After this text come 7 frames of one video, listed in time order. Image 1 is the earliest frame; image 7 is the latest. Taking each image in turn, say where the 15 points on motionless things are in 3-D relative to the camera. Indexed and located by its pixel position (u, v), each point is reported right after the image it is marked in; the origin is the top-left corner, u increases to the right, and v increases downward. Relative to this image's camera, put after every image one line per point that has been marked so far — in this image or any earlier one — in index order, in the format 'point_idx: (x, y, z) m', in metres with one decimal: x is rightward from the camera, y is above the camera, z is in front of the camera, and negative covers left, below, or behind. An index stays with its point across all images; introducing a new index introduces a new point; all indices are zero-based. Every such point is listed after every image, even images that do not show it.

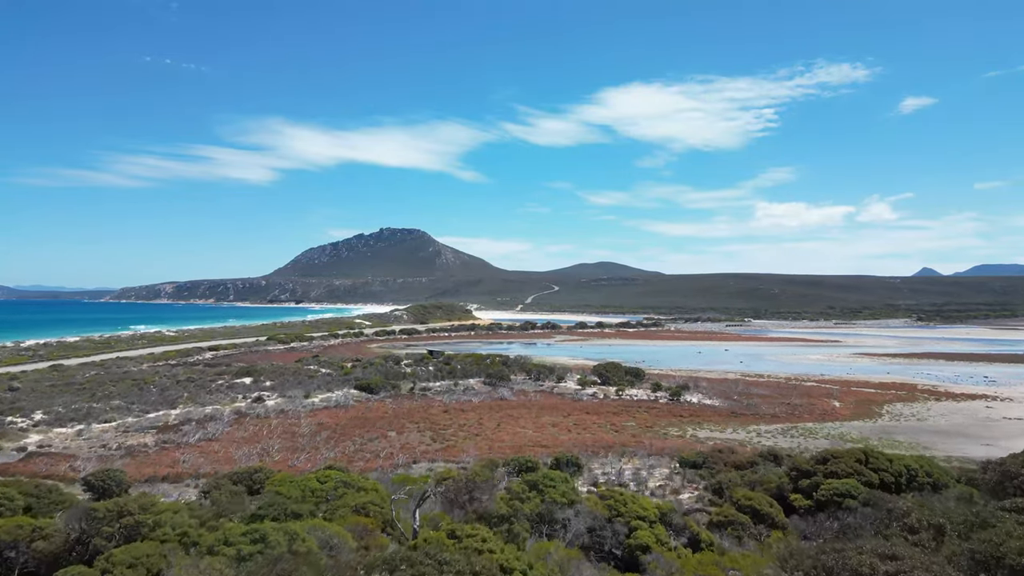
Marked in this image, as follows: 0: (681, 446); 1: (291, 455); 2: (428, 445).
0: (+6.1, -5.7, +19.9) m
1: (-7.2, -5.5, +17.9) m
2: (-3.0, -5.6, +19.7) m
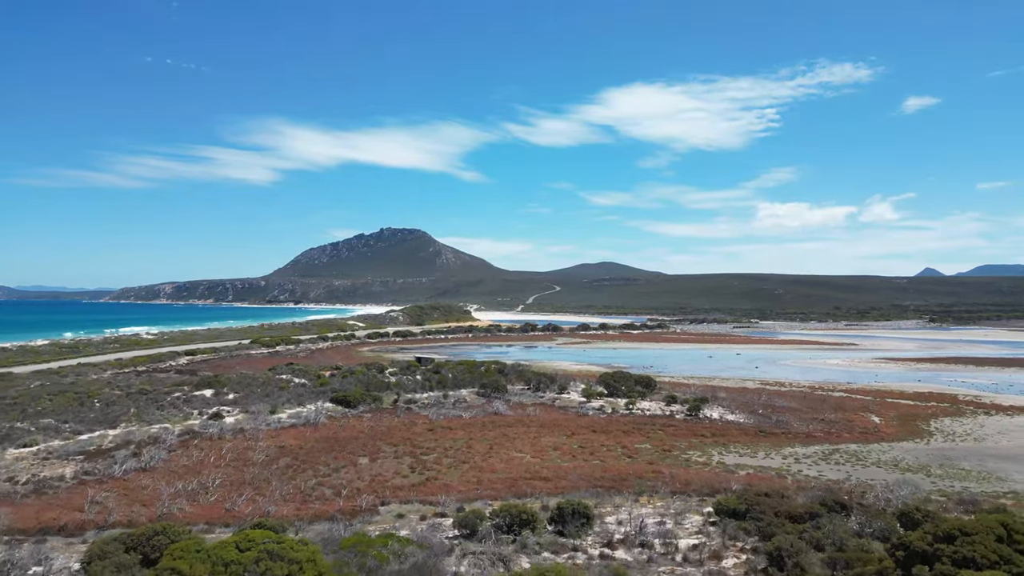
0: (+5.8, -5.6, +16.5) m
1: (-7.4, -5.4, +14.6) m
2: (-3.2, -5.6, +16.4) m
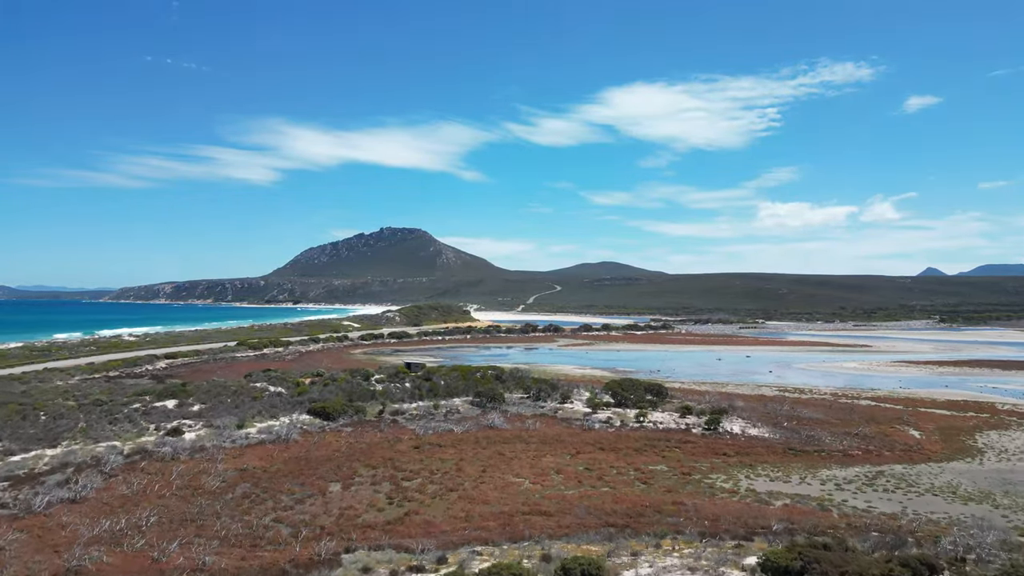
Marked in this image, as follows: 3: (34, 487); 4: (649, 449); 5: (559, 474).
0: (+5.7, -5.6, +13.9) m
1: (-7.5, -5.4, +12.0) m
2: (-3.3, -5.6, +13.8) m
3: (-12.9, -5.4, +15.0) m
4: (+4.8, -5.7, +19.6) m
5: (+1.4, -5.7, +17.0) m
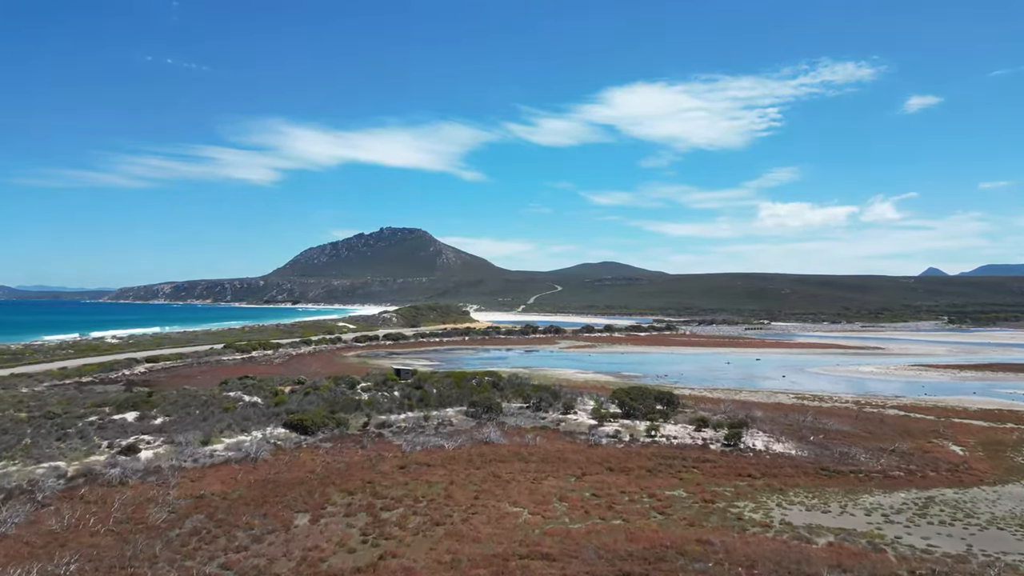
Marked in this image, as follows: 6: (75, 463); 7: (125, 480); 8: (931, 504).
0: (+5.6, -5.6, +11.7) m
1: (-7.6, -5.4, +9.8) m
2: (-3.4, -5.6, +11.6) m
3: (-13.0, -5.4, +12.8) m
4: (+4.8, -5.7, +17.4) m
5: (+1.3, -5.7, +14.8) m
6: (-13.0, -5.2, +16.6) m
7: (-10.9, -5.4, +15.7) m
8: (+11.5, -5.9, +15.3) m
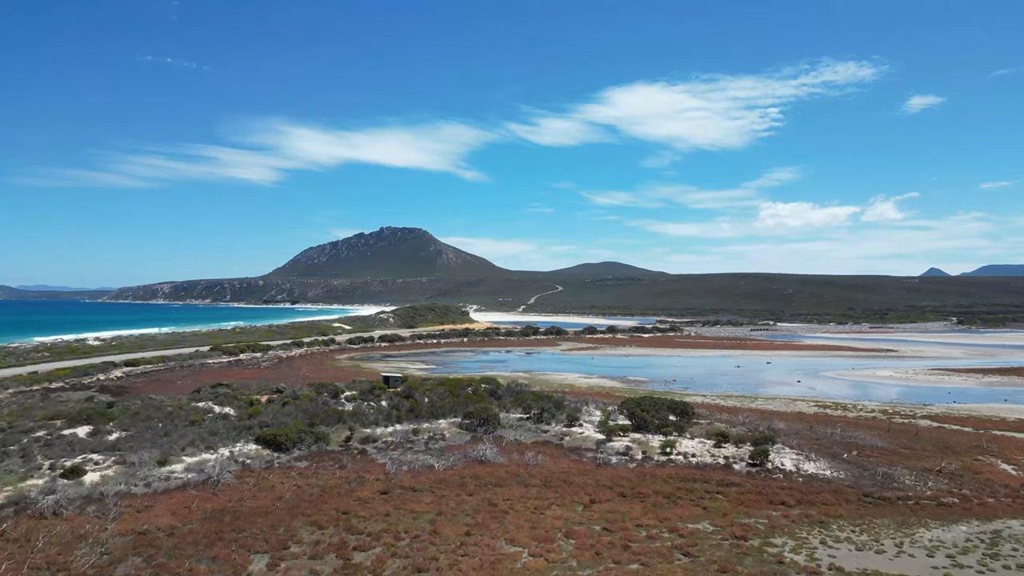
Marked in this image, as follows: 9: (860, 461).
0: (+5.6, -5.6, +9.4) m
1: (-7.7, -5.4, +7.6) m
2: (-3.5, -5.6, +9.4) m
3: (-13.0, -5.3, +10.6) m
4: (+4.7, -5.6, +15.2) m
5: (+1.3, -5.7, +12.6) m
6: (-13.1, -5.2, +14.4) m
7: (-11.0, -5.4, +13.5) m
8: (+11.4, -5.9, +13.1) m
9: (+11.6, -5.7, +18.5) m
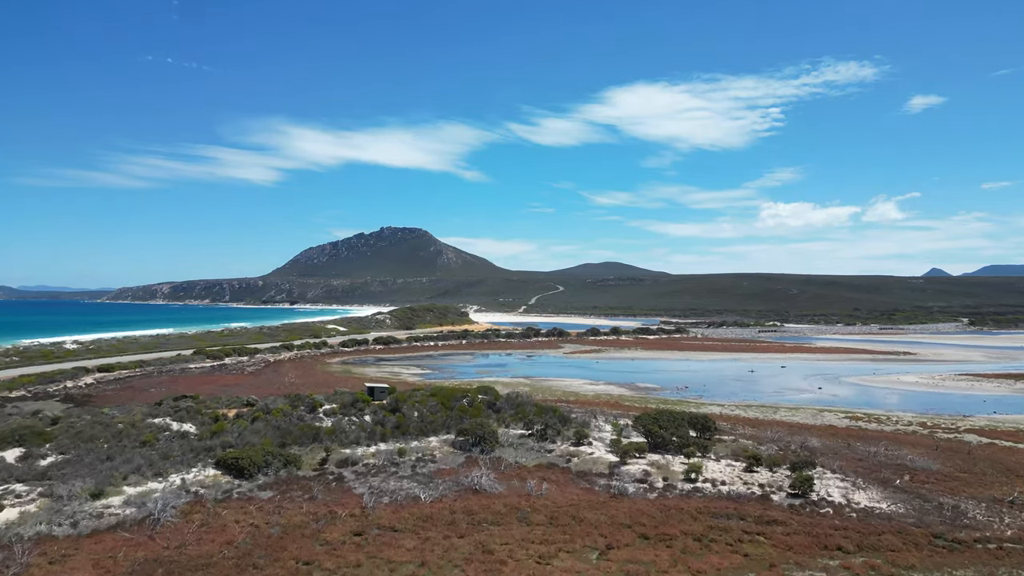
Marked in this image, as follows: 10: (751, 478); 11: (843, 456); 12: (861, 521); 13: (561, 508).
0: (+5.6, -5.6, +6.9) m
1: (-7.7, -5.4, +5.0) m
2: (-3.5, -5.6, +6.8) m
3: (-13.0, -5.3, +8.1) m
4: (+4.7, -5.6, +12.6) m
5: (+1.3, -5.7, +10.0) m
6: (-13.1, -5.2, +11.9) m
7: (-11.0, -5.4, +10.9) m
8: (+11.4, -5.9, +10.5) m
9: (+11.6, -5.7, +15.9) m
10: (+6.9, -5.5, +16.1) m
11: (+11.2, -5.6, +18.8) m
12: (+8.5, -5.7, +13.6) m
13: (+1.2, -5.6, +14.1) m
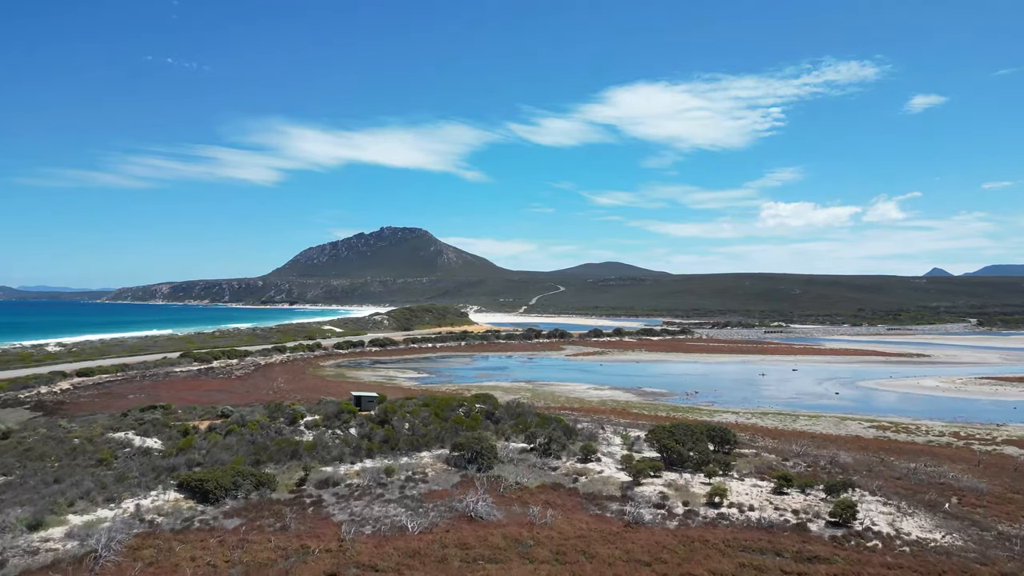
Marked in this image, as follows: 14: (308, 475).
0: (+5.6, -5.6, +5.0) m
1: (-7.7, -5.4, +3.2) m
2: (-3.5, -5.5, +4.9) m
3: (-13.0, -5.3, +6.3) m
4: (+4.7, -5.6, +10.8) m
5: (+1.3, -5.6, +8.1) m
6: (-13.1, -5.2, +10.1) m
7: (-11.0, -5.4, +9.1) m
8: (+11.4, -5.9, +8.6) m
9: (+11.6, -5.7, +14.0) m
10: (+6.9, -5.5, +14.3) m
11: (+11.2, -5.6, +17.0) m
12: (+8.5, -5.7, +11.8) m
13: (+1.2, -5.5, +12.2) m
14: (-5.7, -5.2, +15.6) m
